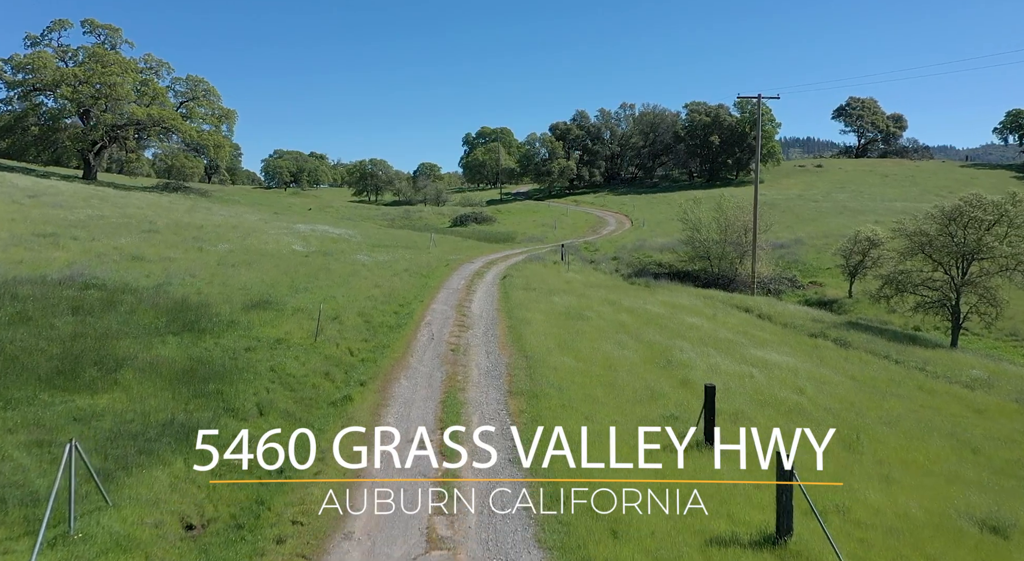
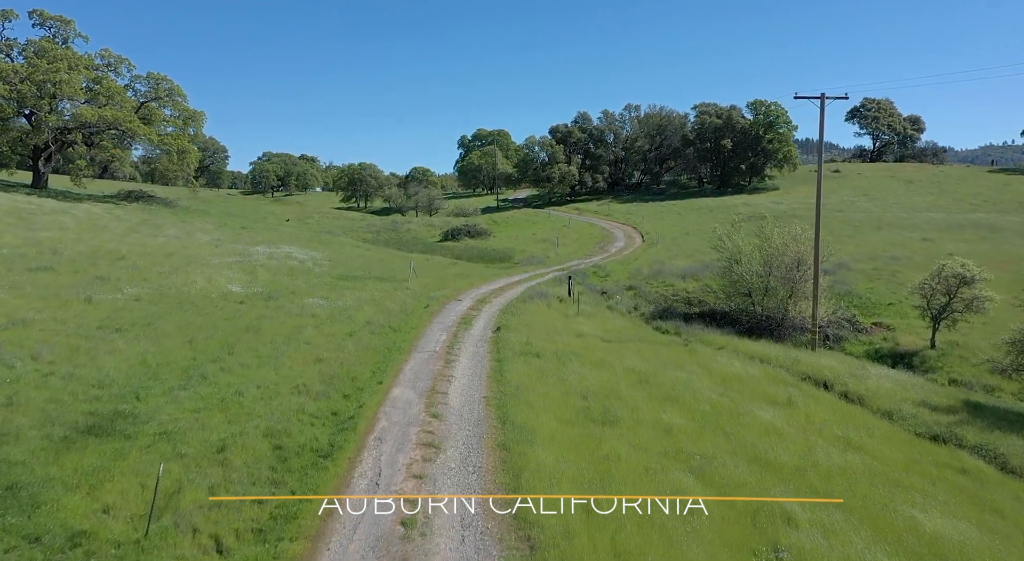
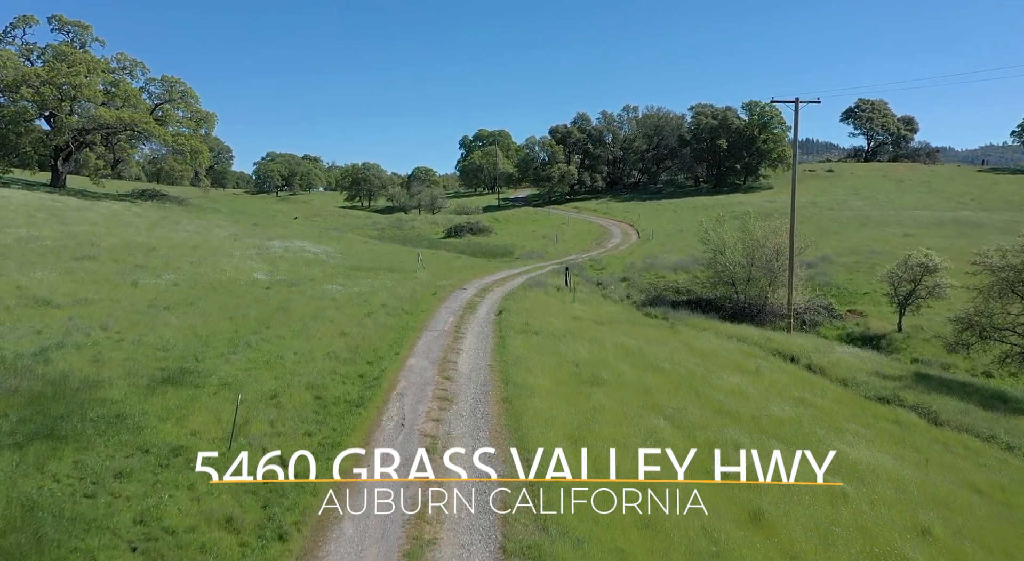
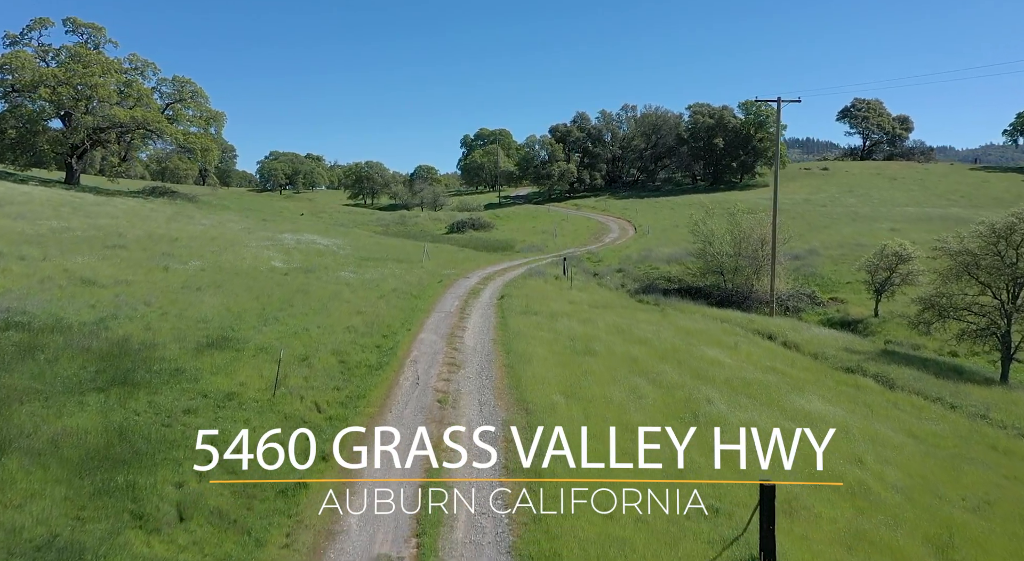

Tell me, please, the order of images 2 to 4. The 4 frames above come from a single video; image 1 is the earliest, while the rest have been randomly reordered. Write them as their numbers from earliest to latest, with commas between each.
4, 3, 2
